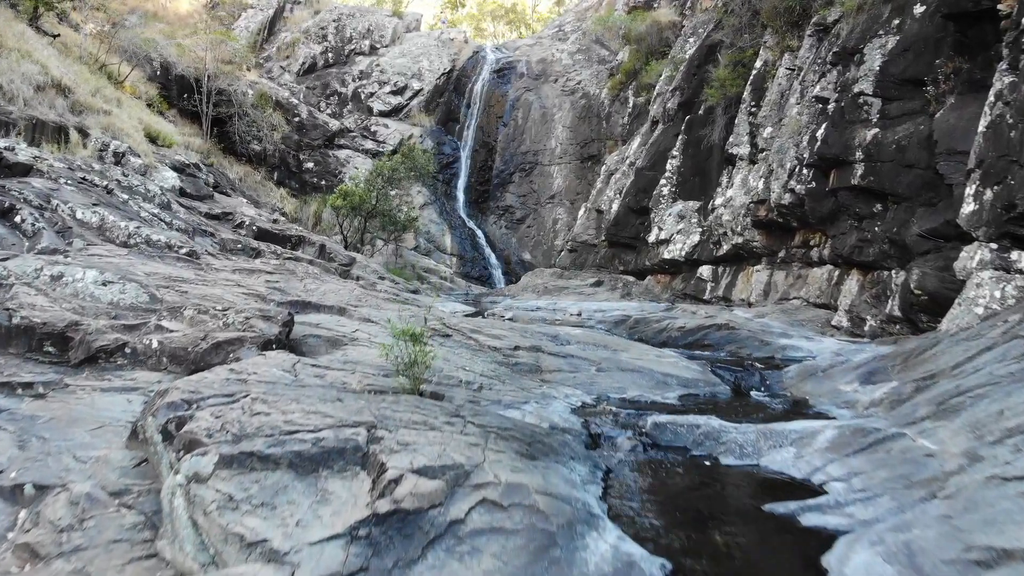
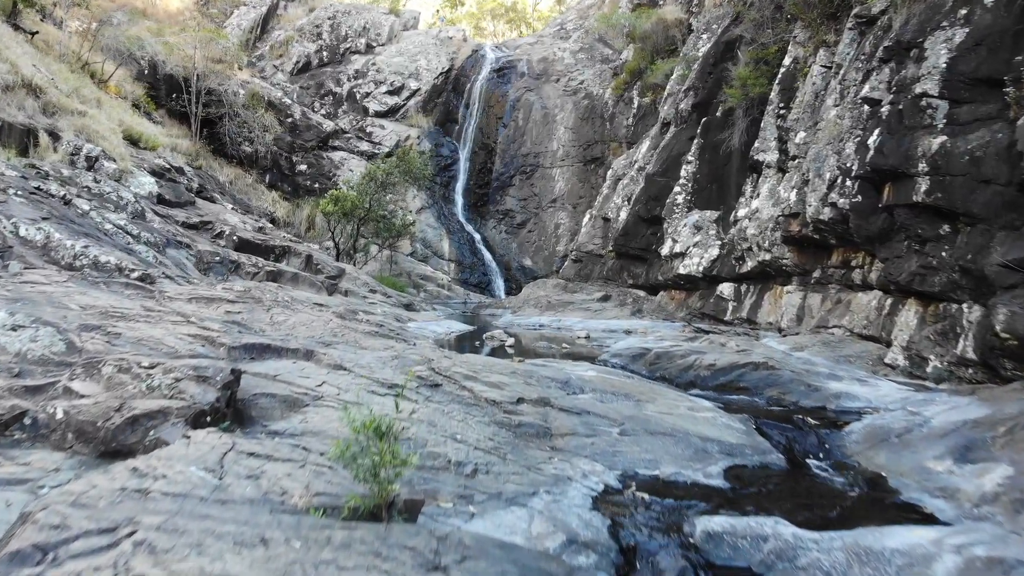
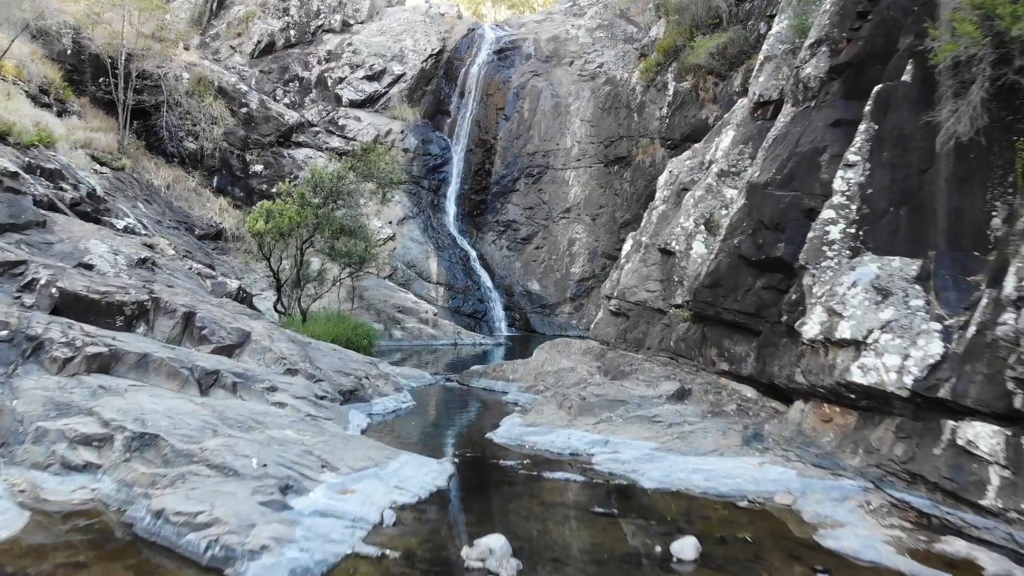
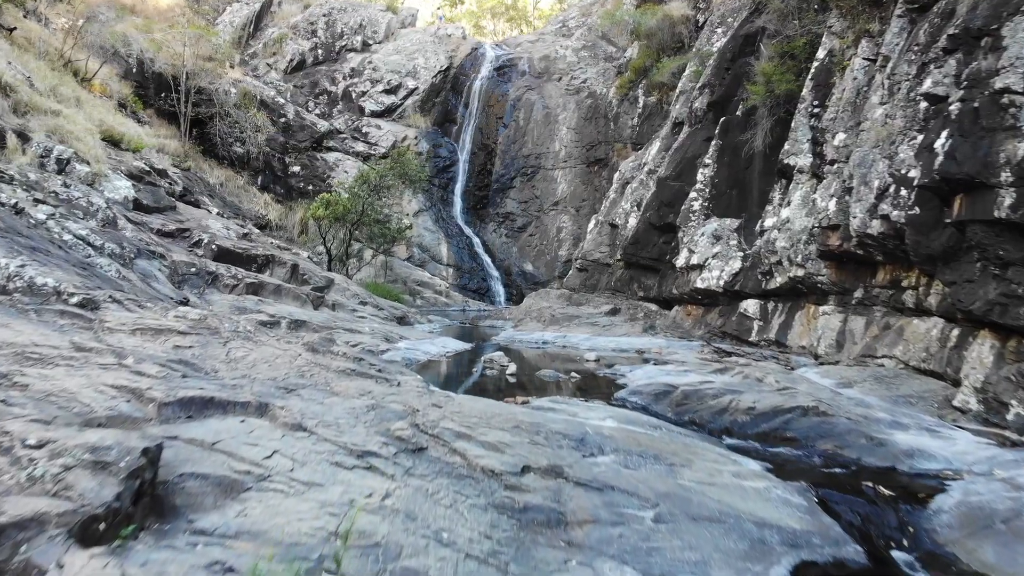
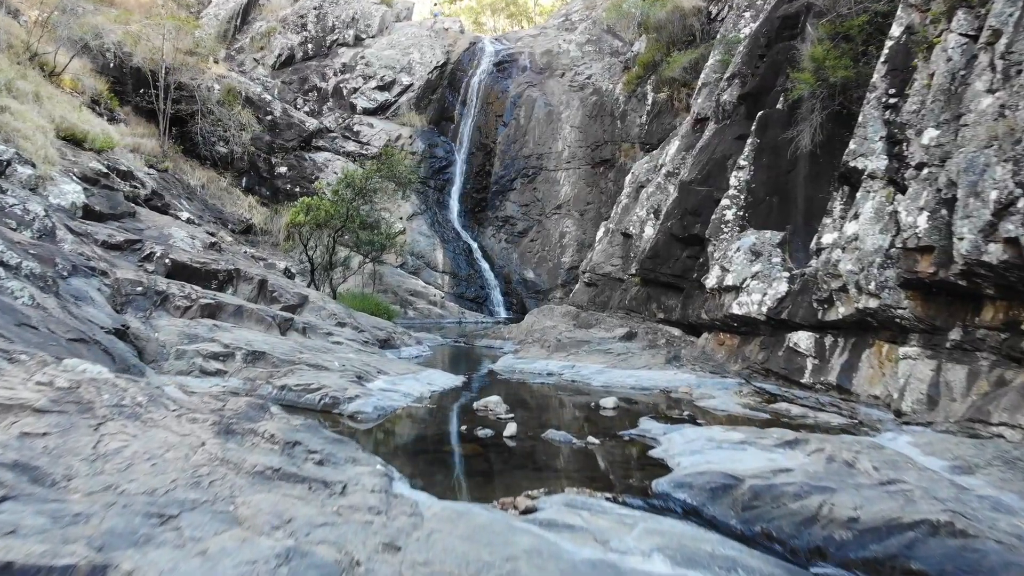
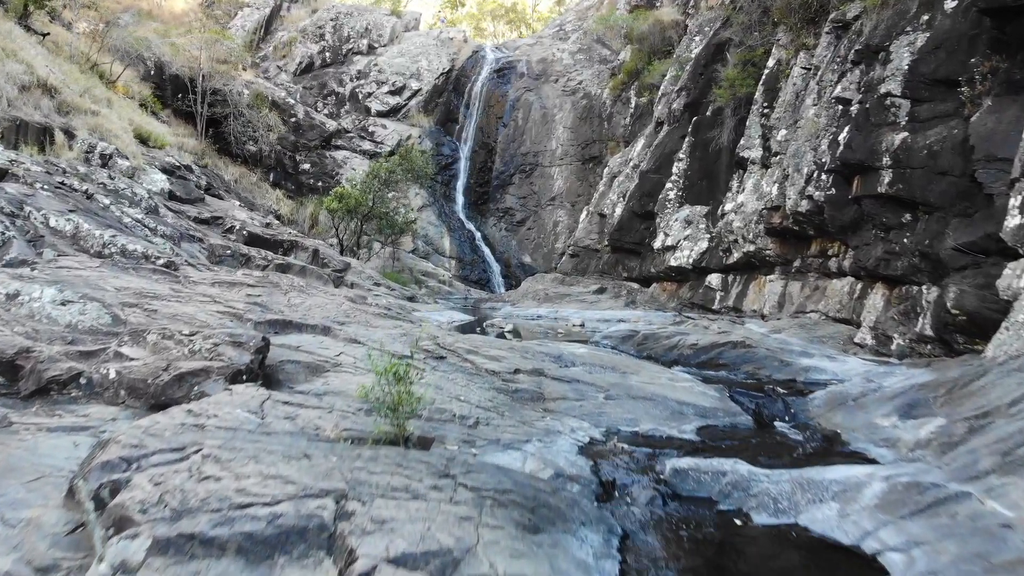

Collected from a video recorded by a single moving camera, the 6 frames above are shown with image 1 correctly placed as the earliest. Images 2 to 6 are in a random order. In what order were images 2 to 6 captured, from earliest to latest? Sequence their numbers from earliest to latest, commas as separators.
6, 2, 4, 5, 3
